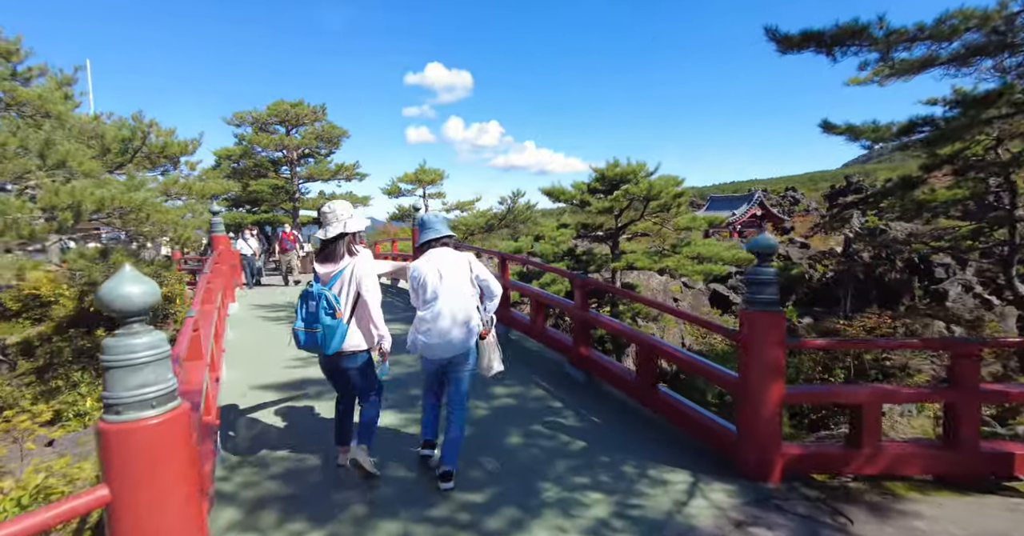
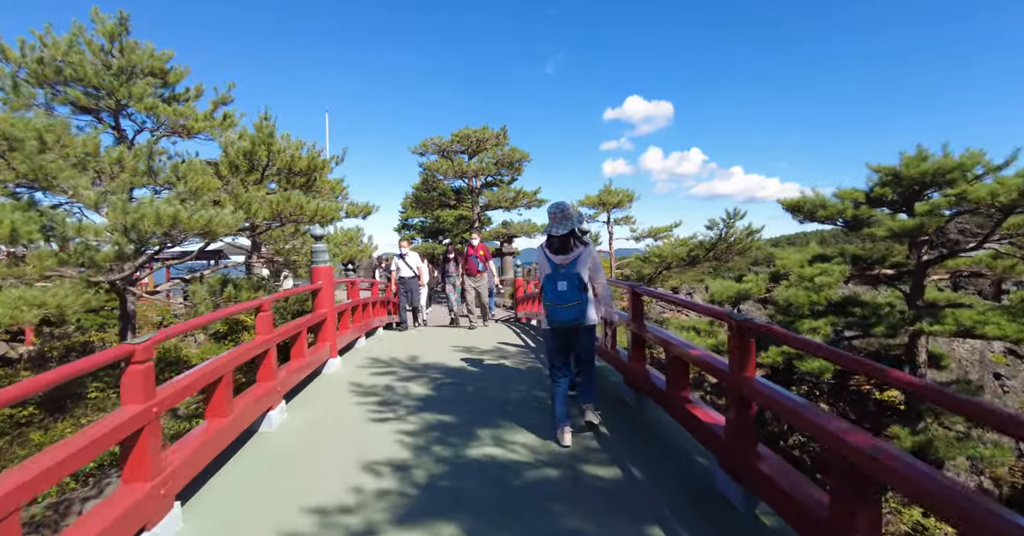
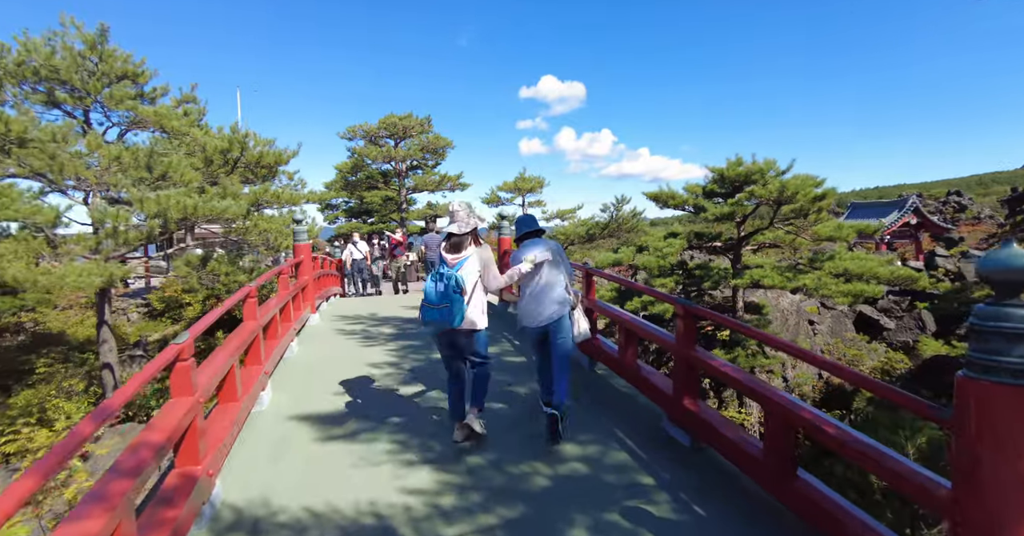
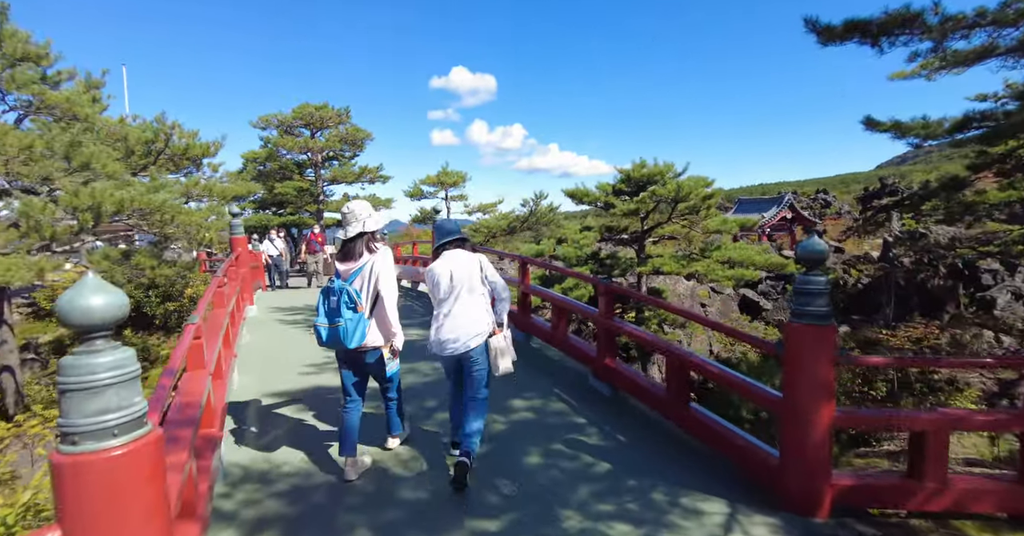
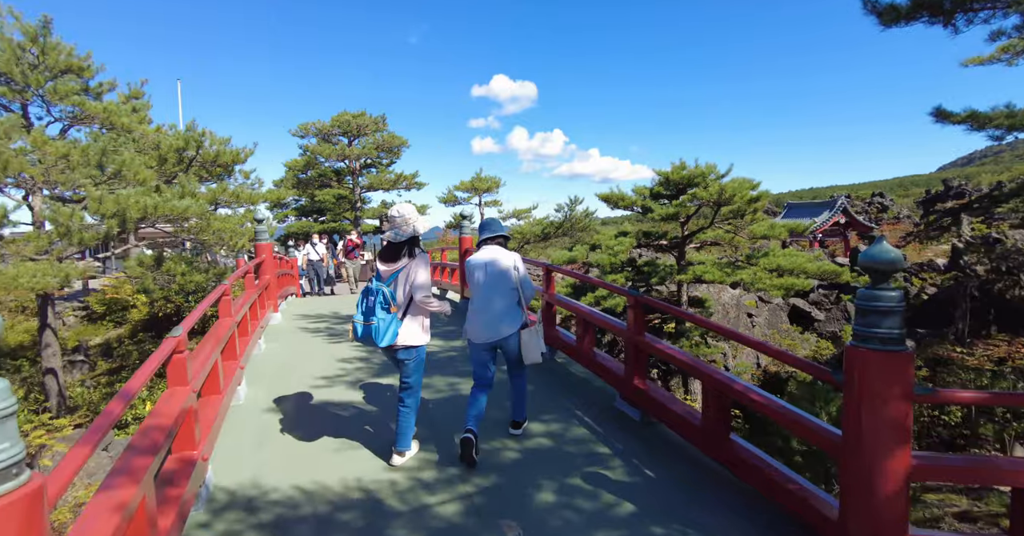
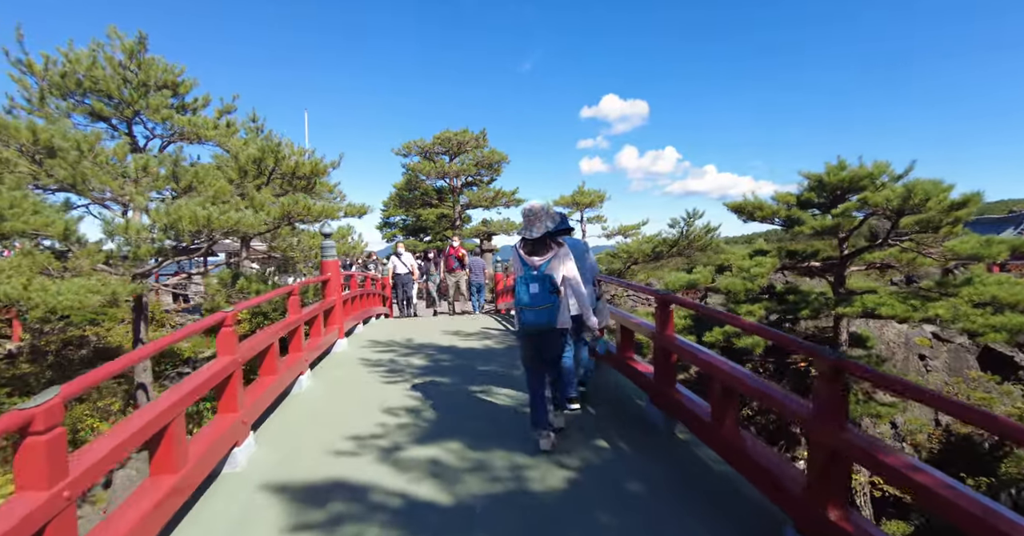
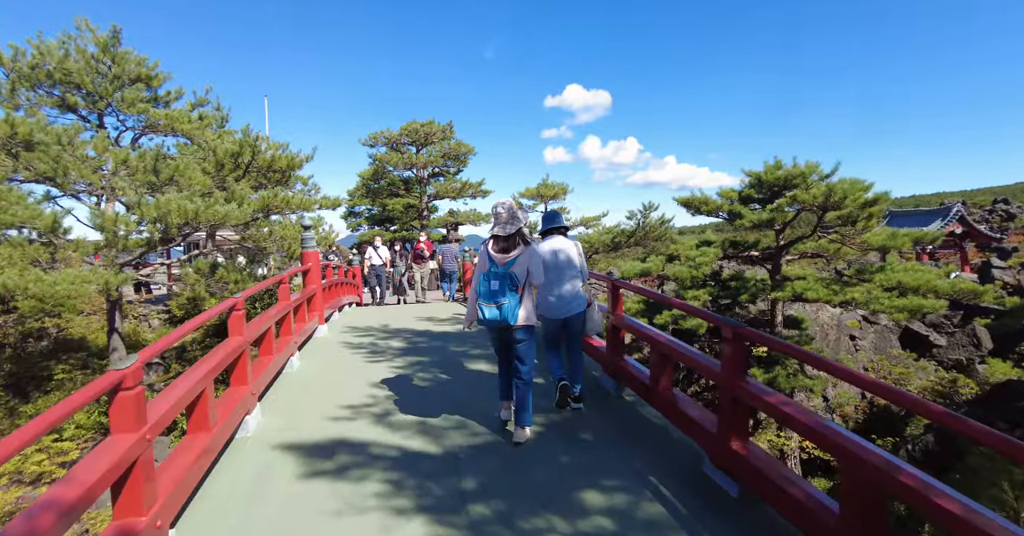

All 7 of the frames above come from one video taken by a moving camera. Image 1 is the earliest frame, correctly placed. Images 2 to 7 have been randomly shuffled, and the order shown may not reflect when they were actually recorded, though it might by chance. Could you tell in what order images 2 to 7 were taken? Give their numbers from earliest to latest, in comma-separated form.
4, 5, 3, 7, 6, 2
